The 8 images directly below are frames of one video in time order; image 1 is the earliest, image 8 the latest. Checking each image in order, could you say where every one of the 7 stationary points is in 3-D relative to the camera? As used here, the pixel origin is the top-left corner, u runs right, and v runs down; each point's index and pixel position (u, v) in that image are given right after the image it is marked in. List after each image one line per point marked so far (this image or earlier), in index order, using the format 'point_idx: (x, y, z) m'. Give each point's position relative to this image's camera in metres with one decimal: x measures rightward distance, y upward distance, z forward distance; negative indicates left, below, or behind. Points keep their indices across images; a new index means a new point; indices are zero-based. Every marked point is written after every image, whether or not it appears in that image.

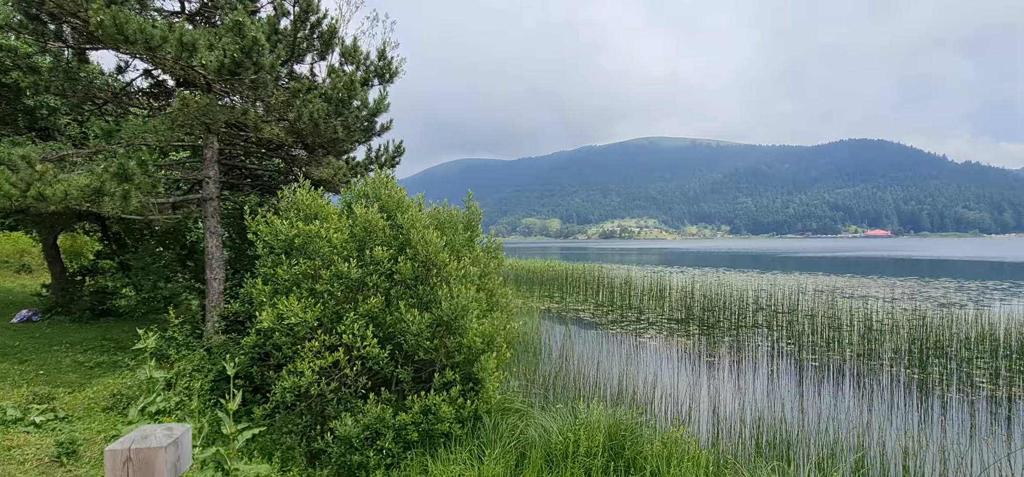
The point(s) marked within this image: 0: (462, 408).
0: (-0.6, -2.0, +5.7) m
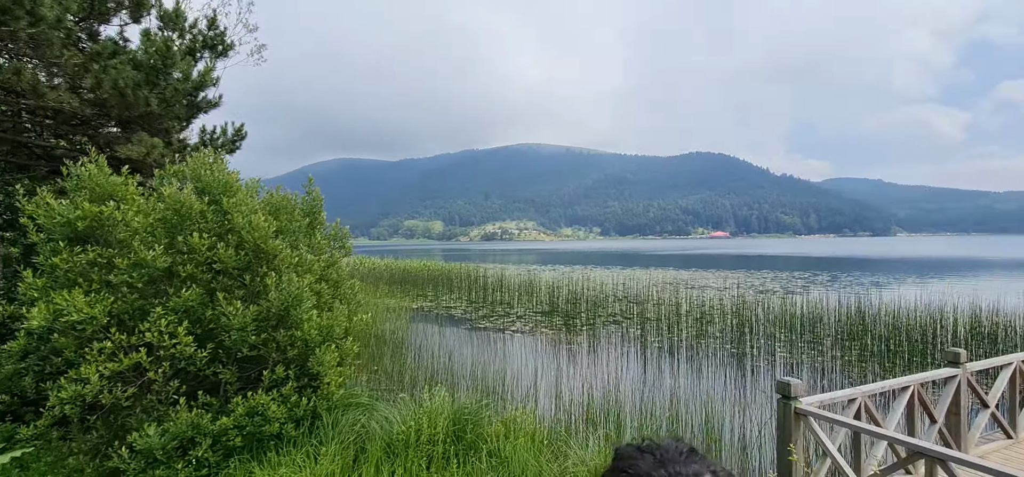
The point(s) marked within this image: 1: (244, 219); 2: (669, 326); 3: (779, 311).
0: (-2.3, -1.8, +5.3) m
1: (-2.9, +0.2, +5.3) m
2: (+4.9, -2.9, +15.3) m
3: (+8.8, -2.5, +16.1) m
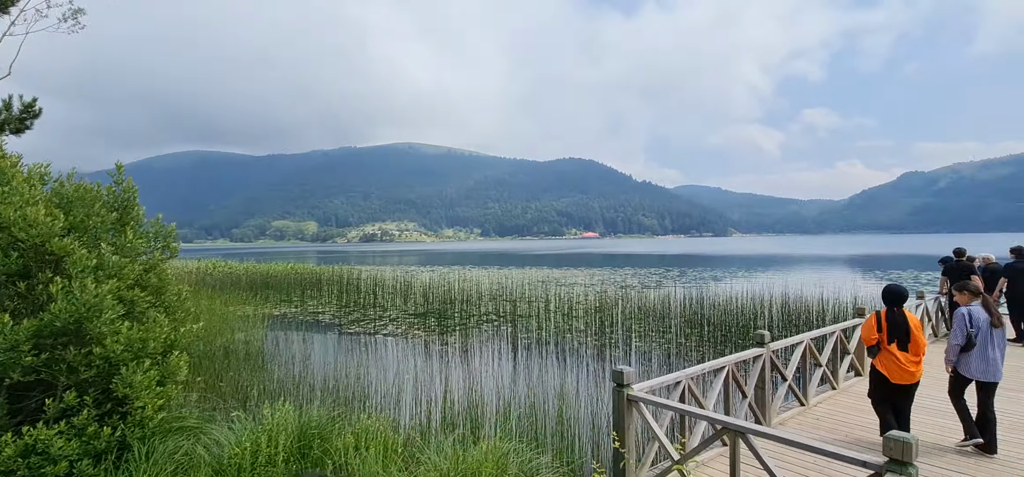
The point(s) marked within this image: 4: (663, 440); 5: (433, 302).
0: (-3.8, -1.8, +4.4) m
1: (-4.3, +0.2, +4.3) m
2: (+0.9, -2.8, +15.8) m
3: (+4.4, -2.5, +17.5) m
4: (+1.0, -1.4, +3.3) m
5: (-3.2, -2.5, +19.8) m
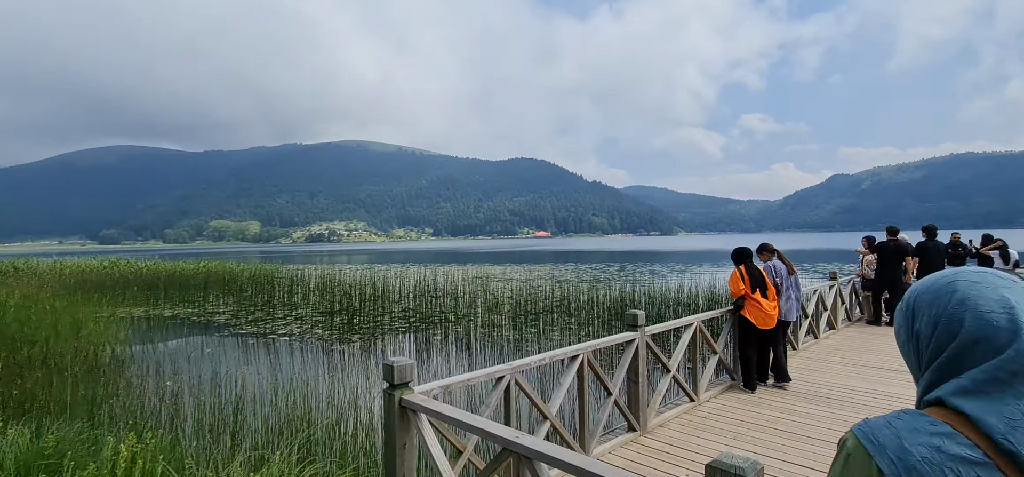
0: (-5.2, -1.5, +2.9) m
1: (-5.7, +0.5, +2.7) m
2: (-1.6, -2.5, +14.7) m
3: (+1.7, -2.2, +16.7) m
4: (-0.3, -1.0, +2.3) m
5: (-6.1, -2.2, +18.3) m
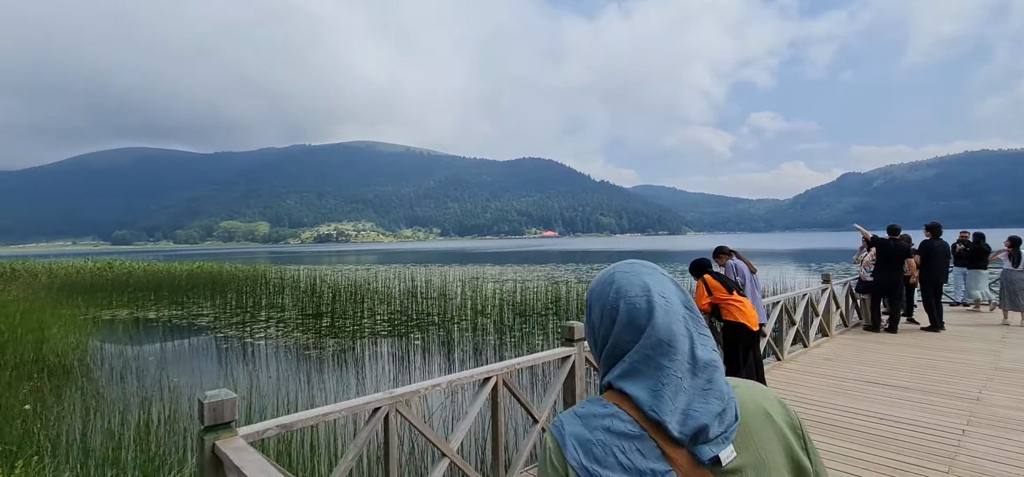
0: (-5.7, -1.5, +2.4) m
1: (-6.3, +0.5, +2.3) m
2: (-2.0, -2.5, +14.2) m
3: (+1.4, -2.2, +16.2) m
4: (-0.8, -1.0, +1.8) m
5: (-6.4, -2.2, +17.8) m
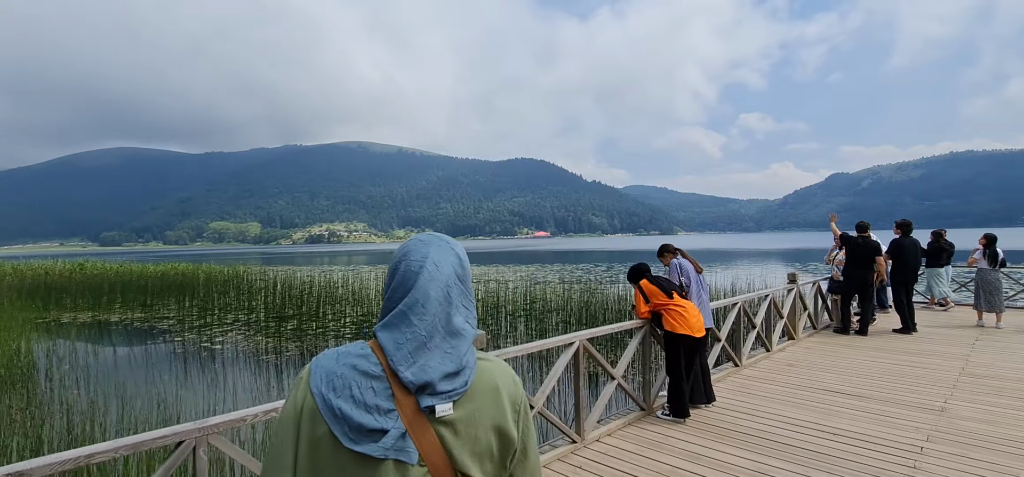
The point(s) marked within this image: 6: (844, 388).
0: (-6.3, -1.5, +1.9) m
1: (-6.9, +0.5, +1.7) m
2: (-2.8, -2.5, +13.7) m
3: (+0.6, -2.1, +15.8) m
4: (-1.5, -1.0, +1.3) m
5: (-7.3, -2.2, +17.3) m
6: (+3.3, -1.5, +4.8) m
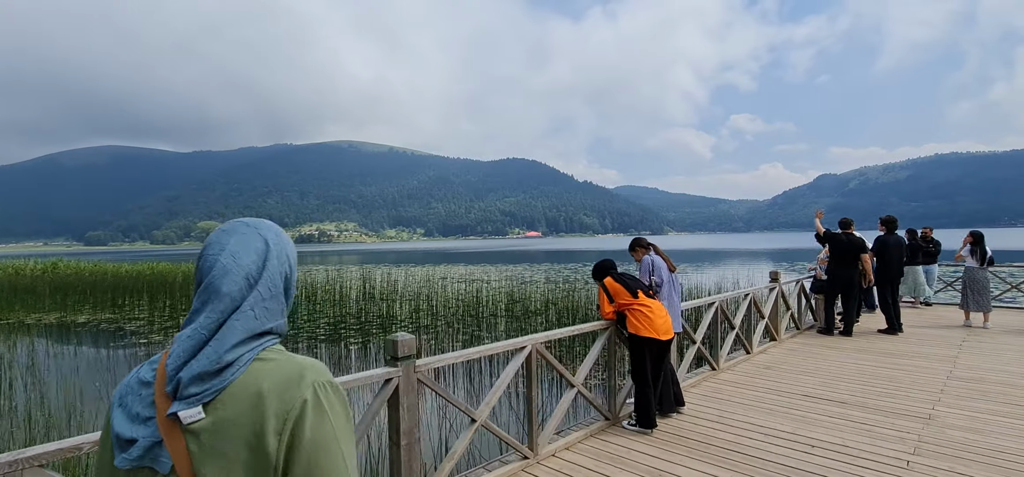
0: (-6.7, -1.4, +1.5) m
1: (-7.2, +0.6, +1.3) m
2: (-3.3, -2.4, +13.3) m
3: (0.0, -2.1, +15.4) m
4: (-1.8, -1.0, +0.9) m
5: (-7.8, -2.2, +16.8) m
6: (+2.9, -1.4, +4.5) m
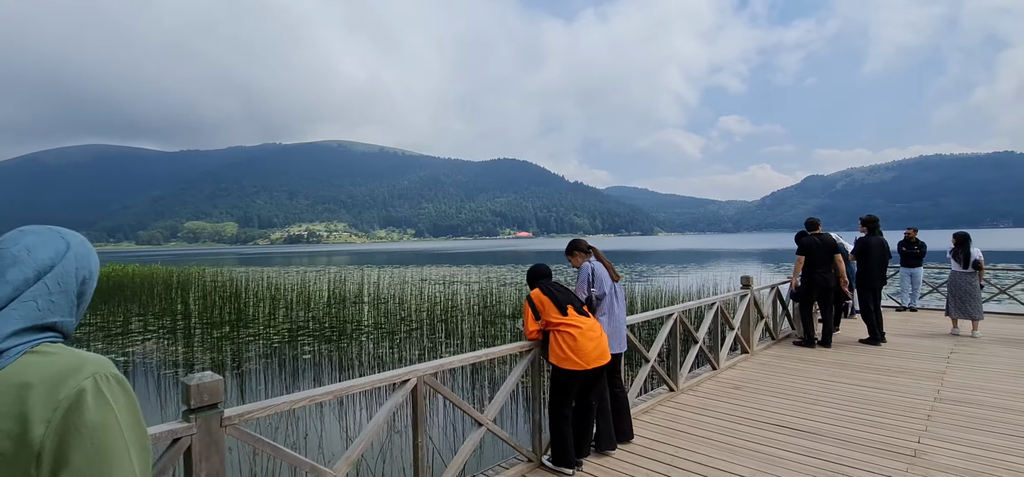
0: (-7.2, -1.5, +0.7) m
1: (-7.8, +0.6, +0.5) m
2: (-4.1, -2.5, +12.6) m
3: (-0.8, -2.1, +14.8) m
4: (-2.3, -1.0, +0.3) m
5: (-8.7, -2.2, +16.0) m
6: (+2.3, -1.4, +3.9) m
